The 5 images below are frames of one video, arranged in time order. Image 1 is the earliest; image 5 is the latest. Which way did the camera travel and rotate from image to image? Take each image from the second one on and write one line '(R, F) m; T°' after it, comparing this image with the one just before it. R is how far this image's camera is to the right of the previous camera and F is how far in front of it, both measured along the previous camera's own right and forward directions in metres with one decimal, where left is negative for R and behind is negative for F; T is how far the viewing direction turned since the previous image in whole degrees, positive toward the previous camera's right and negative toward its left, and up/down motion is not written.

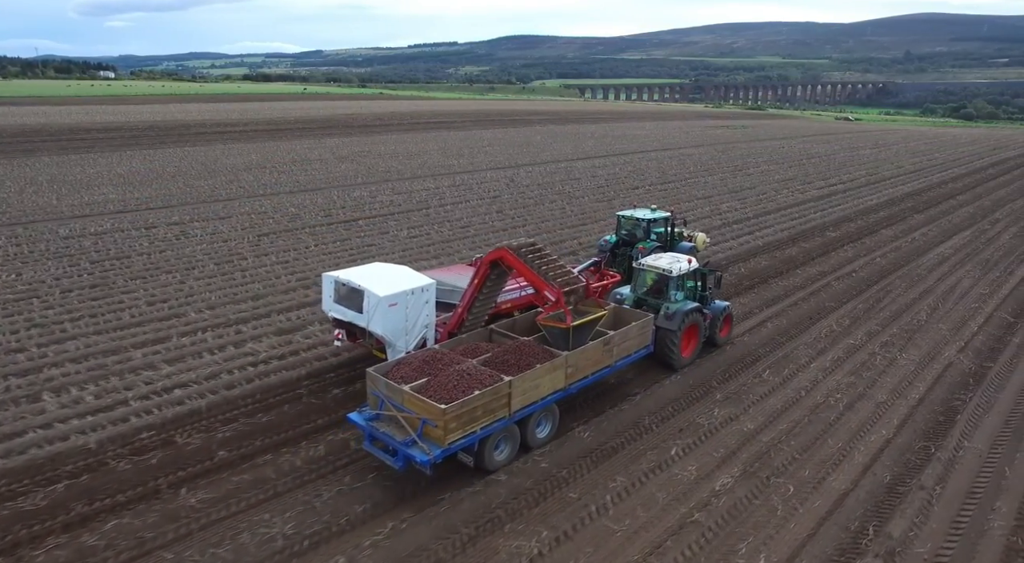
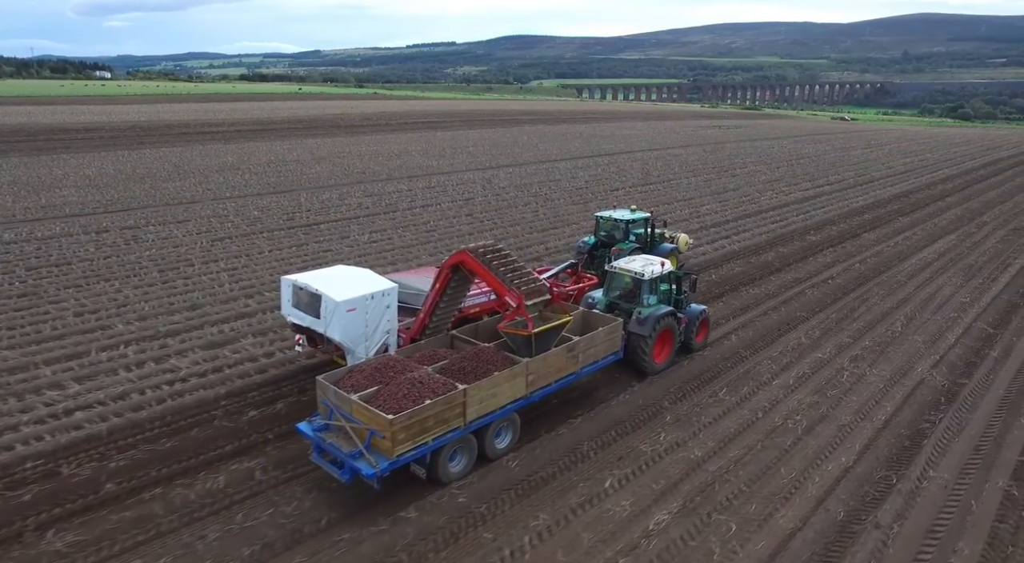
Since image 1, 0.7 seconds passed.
(+0.7, +0.6) m; 0°
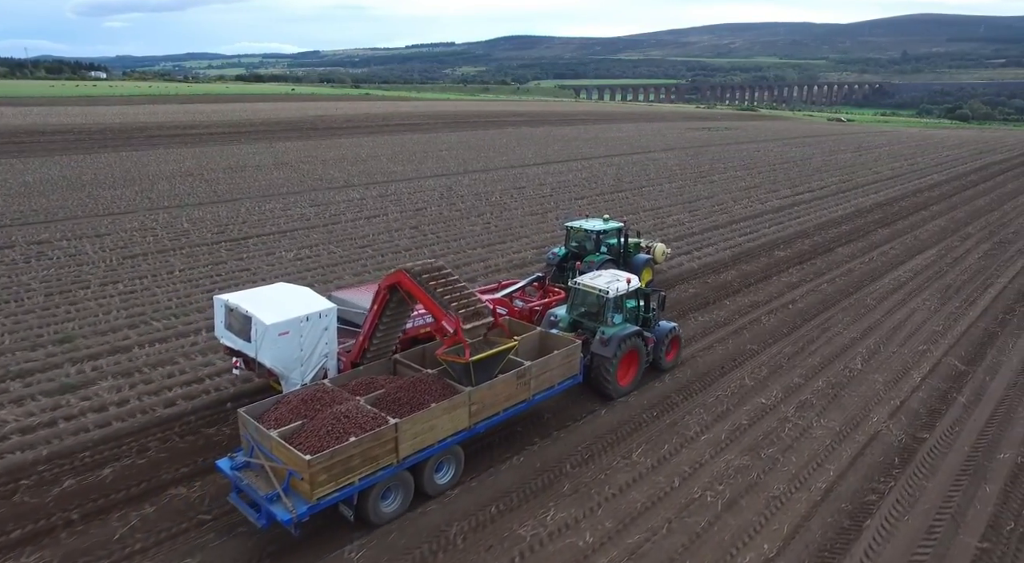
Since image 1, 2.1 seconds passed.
(+1.1, +1.2) m; 0°
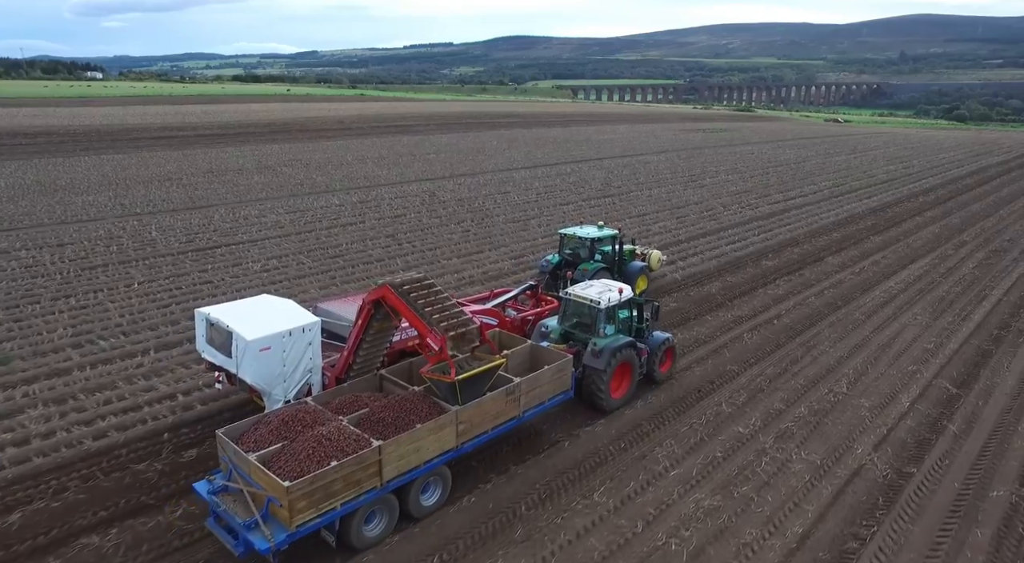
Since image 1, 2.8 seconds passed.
(+0.4, +0.5) m; 0°
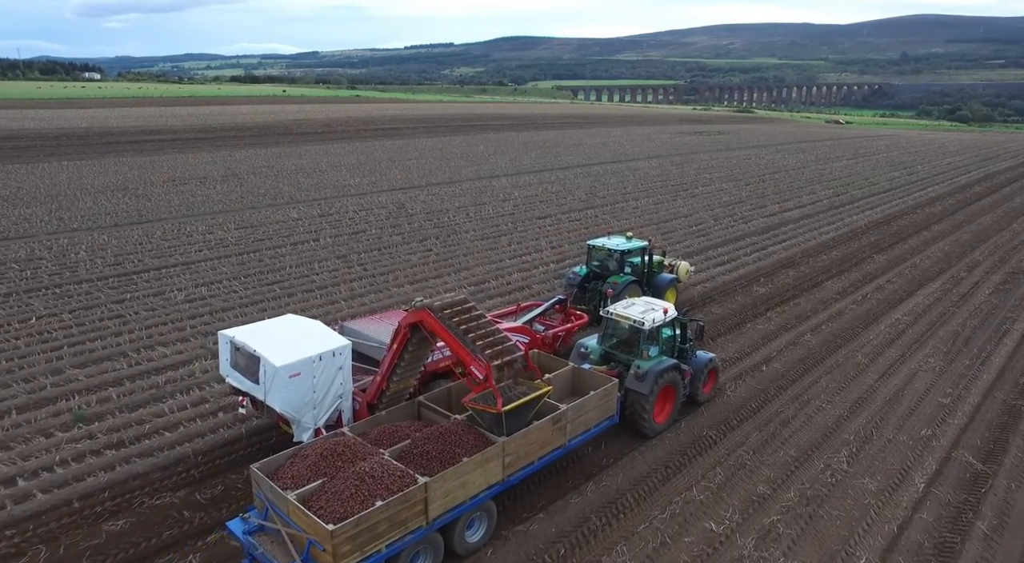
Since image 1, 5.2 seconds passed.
(-0.5, +0.7) m; 0°
